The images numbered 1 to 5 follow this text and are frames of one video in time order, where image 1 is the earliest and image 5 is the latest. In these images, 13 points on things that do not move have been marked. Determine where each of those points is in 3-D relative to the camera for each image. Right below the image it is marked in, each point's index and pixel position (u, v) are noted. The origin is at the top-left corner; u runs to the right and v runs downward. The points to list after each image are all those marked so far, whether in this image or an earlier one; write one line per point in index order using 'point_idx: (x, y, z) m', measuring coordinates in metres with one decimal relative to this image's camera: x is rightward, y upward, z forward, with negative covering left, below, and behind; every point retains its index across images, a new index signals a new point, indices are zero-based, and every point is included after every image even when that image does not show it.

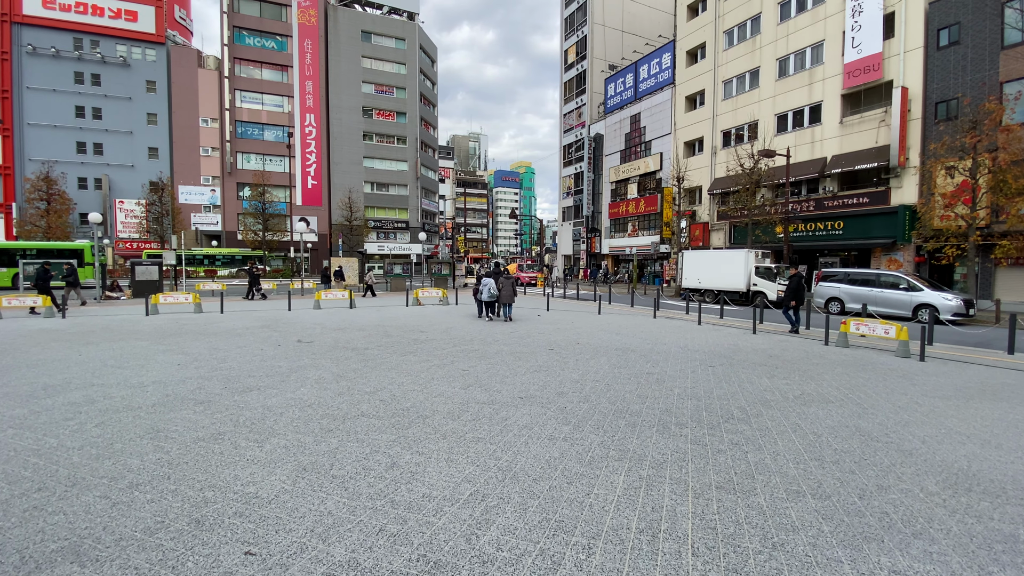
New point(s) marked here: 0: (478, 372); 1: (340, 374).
0: (-0.5, -1.3, +7.1) m
1: (-2.5, -1.3, +7.0) m
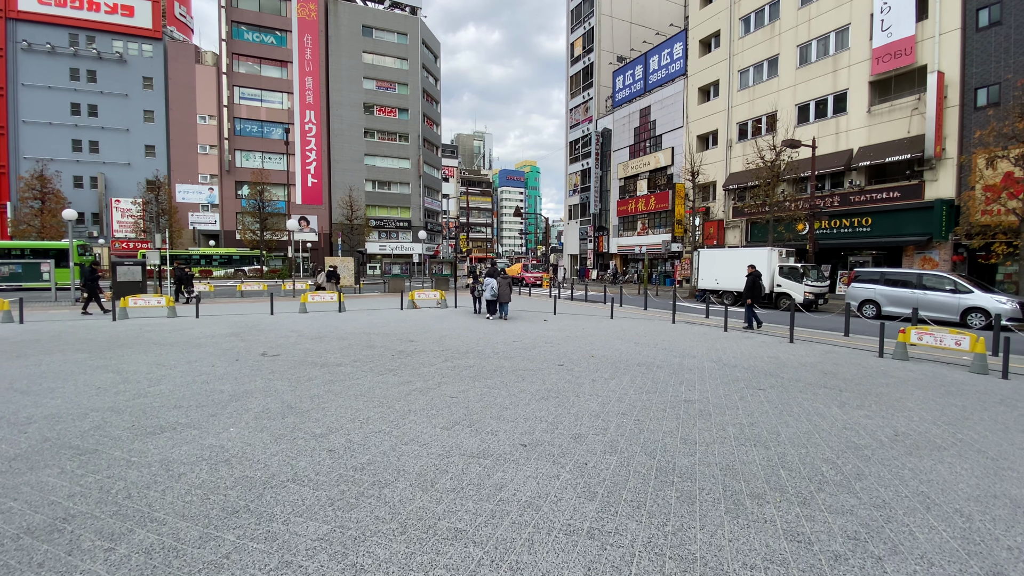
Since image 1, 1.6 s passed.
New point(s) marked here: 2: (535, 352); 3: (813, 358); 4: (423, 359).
0: (-0.5, -1.3, +5.5) m
1: (-2.5, -1.3, +5.5) m
2: (+0.4, -1.2, +8.7) m
3: (+5.9, -1.4, +9.4) m
4: (-1.5, -1.2, +8.0) m
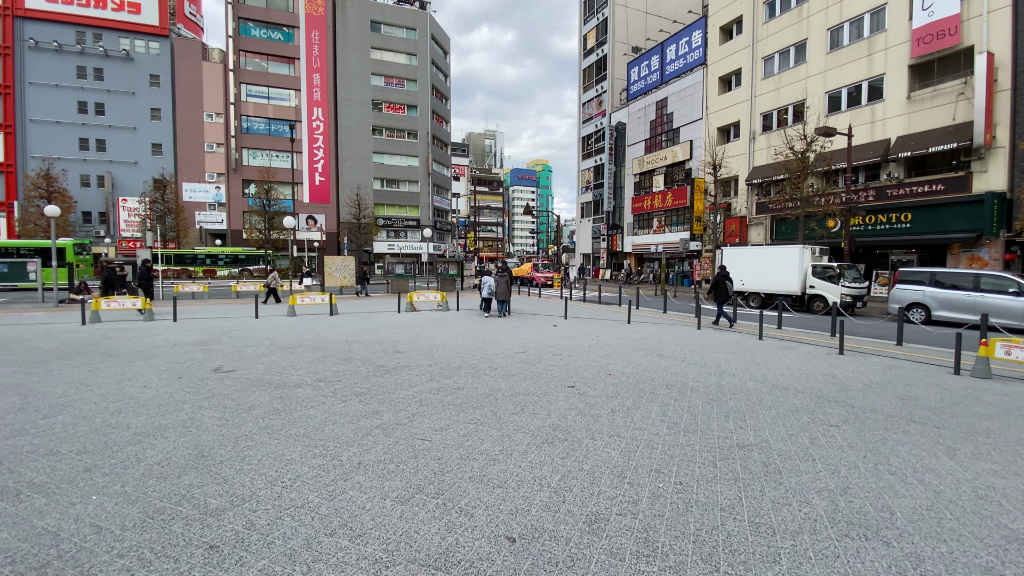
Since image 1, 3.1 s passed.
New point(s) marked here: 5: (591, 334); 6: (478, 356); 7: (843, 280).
0: (-0.6, -1.4, +4.1) m
1: (-2.6, -1.4, +4.1) m
2: (+0.4, -1.2, +7.3) m
3: (+6.0, -1.4, +7.8) m
4: (-1.5, -1.2, +6.6) m
5: (+2.0, -1.1, +11.8) m
6: (-0.6, -1.2, +8.1) m
7: (+12.3, +0.3, +17.7) m
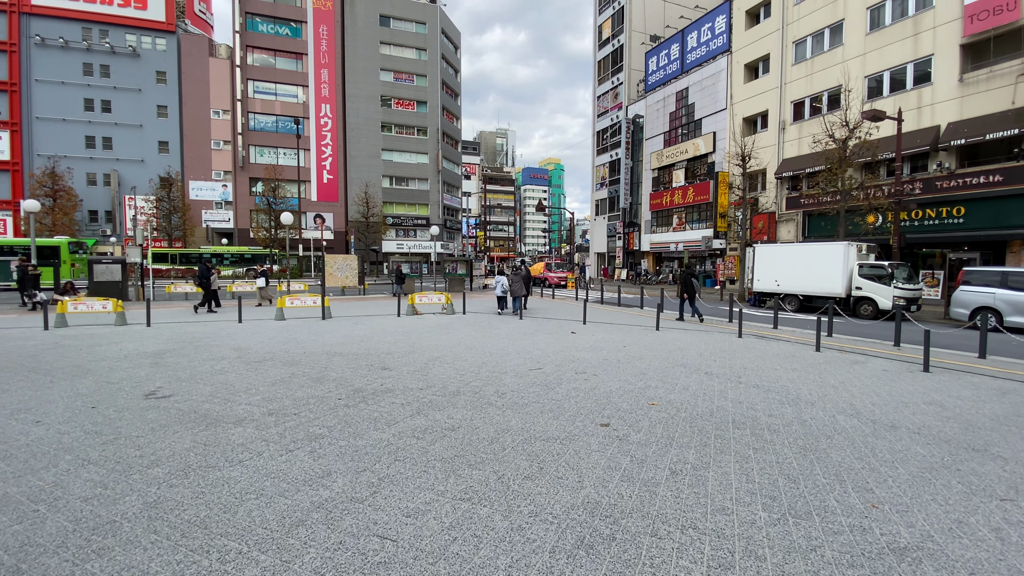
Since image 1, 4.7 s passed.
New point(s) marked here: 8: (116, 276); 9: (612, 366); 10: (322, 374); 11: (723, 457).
0: (-0.5, -1.4, +2.5) m
1: (-2.5, -1.4, +2.5) m
2: (+0.6, -1.3, +5.6) m
3: (+6.1, -1.5, +6.0) m
4: (-1.4, -1.3, +5.0) m
5: (+2.2, -1.2, +10.2) m
6: (-0.4, -1.2, +6.5) m
7: (+12.7, +0.3, +15.8) m
8: (-16.5, +0.5, +19.8) m
9: (+1.6, -1.2, +7.4) m
10: (-2.7, -1.2, +6.7) m
11: (+1.7, -1.4, +4.0) m
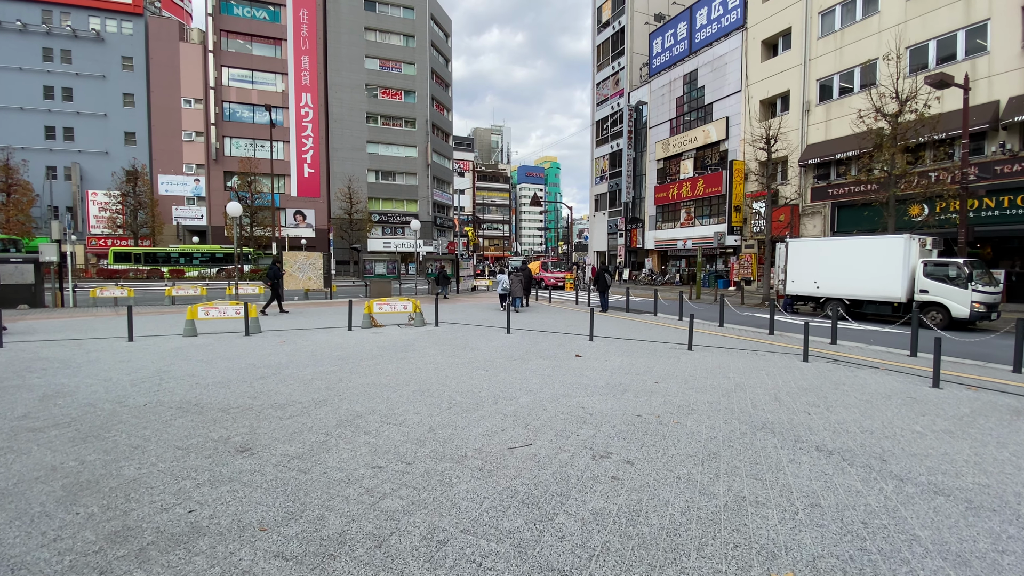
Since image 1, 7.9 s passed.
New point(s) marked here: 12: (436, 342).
0: (-0.7, -1.5, -0.7) m
1: (-2.8, -1.5, -0.6) m
2: (+0.3, -1.4, +2.5) m
3: (+5.8, -1.6, +2.9) m
4: (-1.6, -1.4, +1.8) m
5: (+1.9, -1.3, +7.0) m
6: (-0.7, -1.3, +3.4) m
7: (+12.3, +0.2, +12.7) m
8: (-16.9, +0.4, +16.5) m
9: (+1.3, -1.3, +4.3) m
10: (-2.9, -1.3, +3.5) m
11: (+1.5, -1.5, +0.8) m
12: (-1.5, -1.1, +9.9) m
